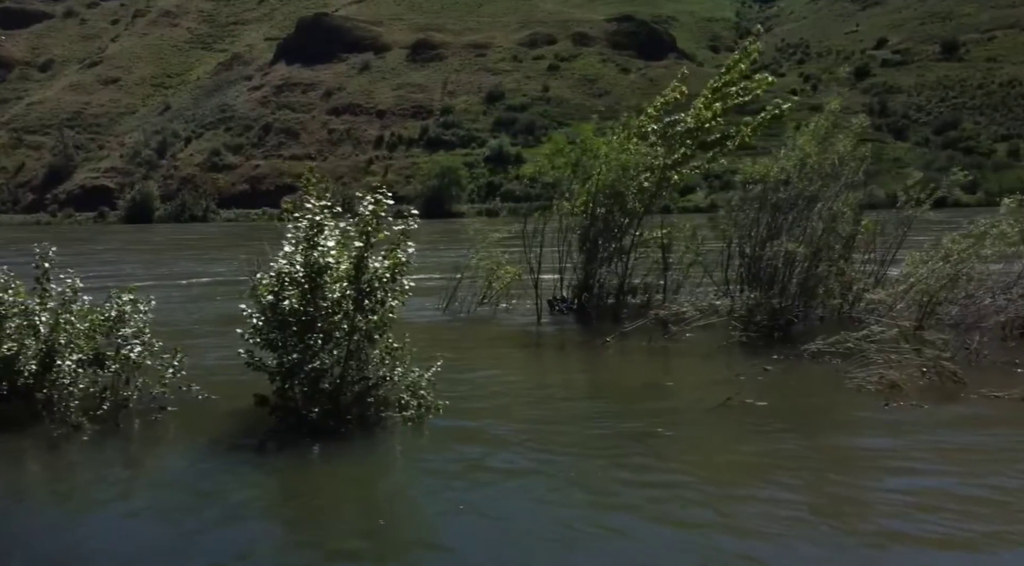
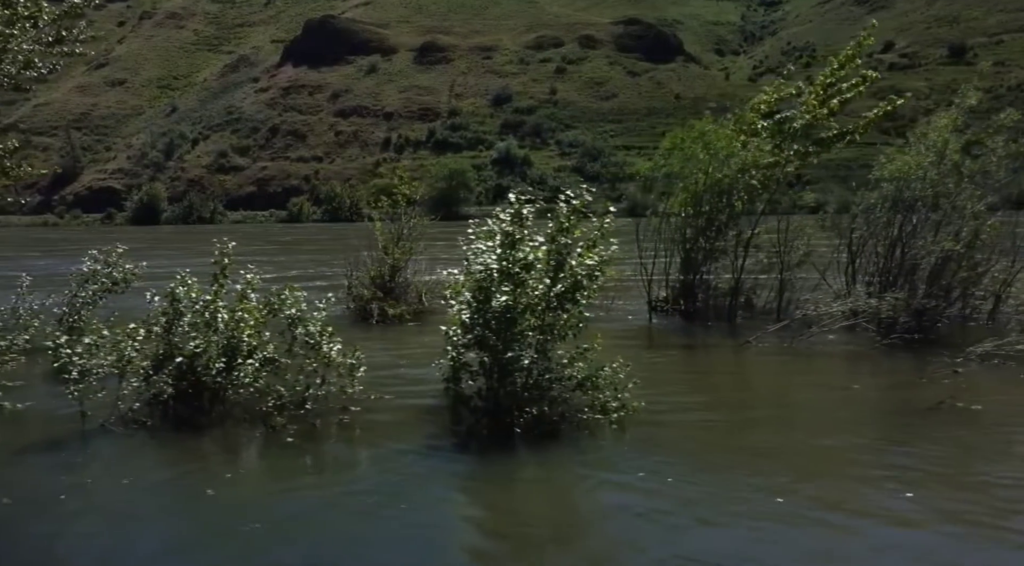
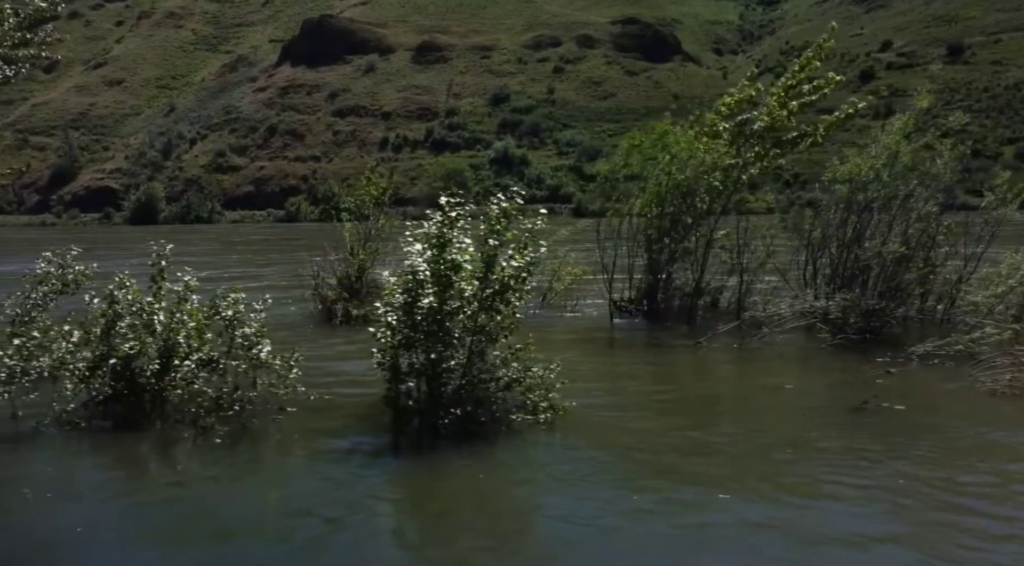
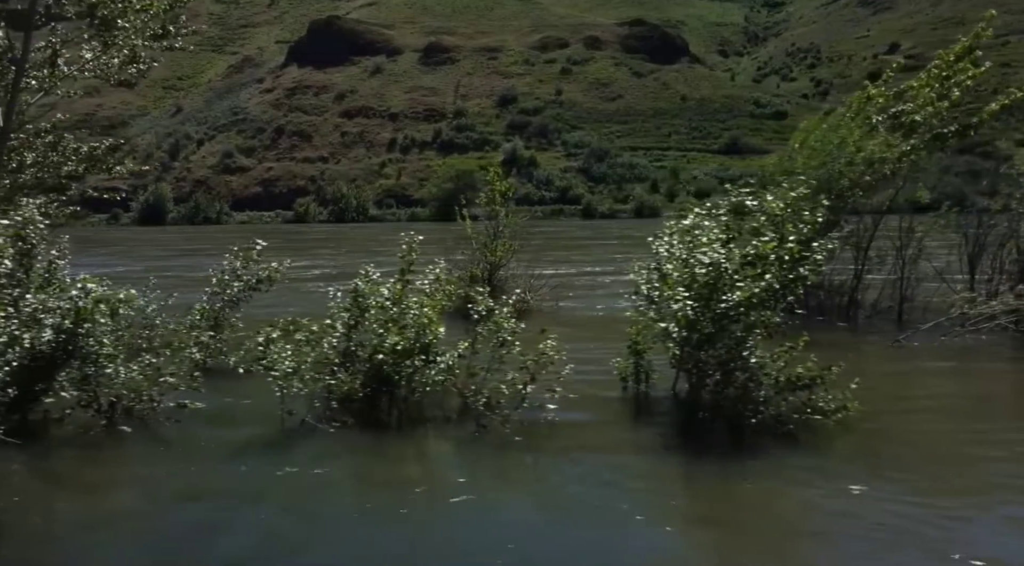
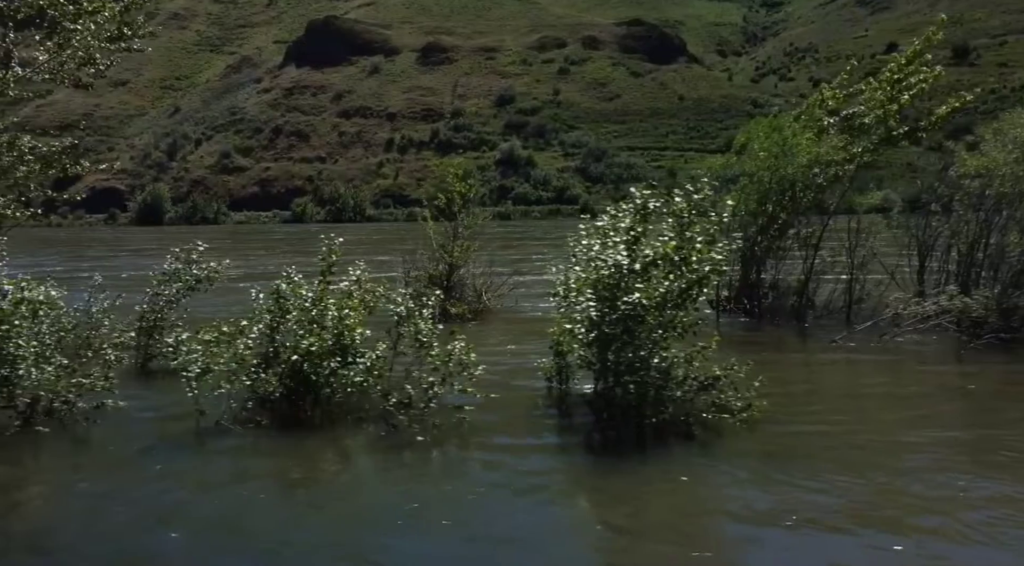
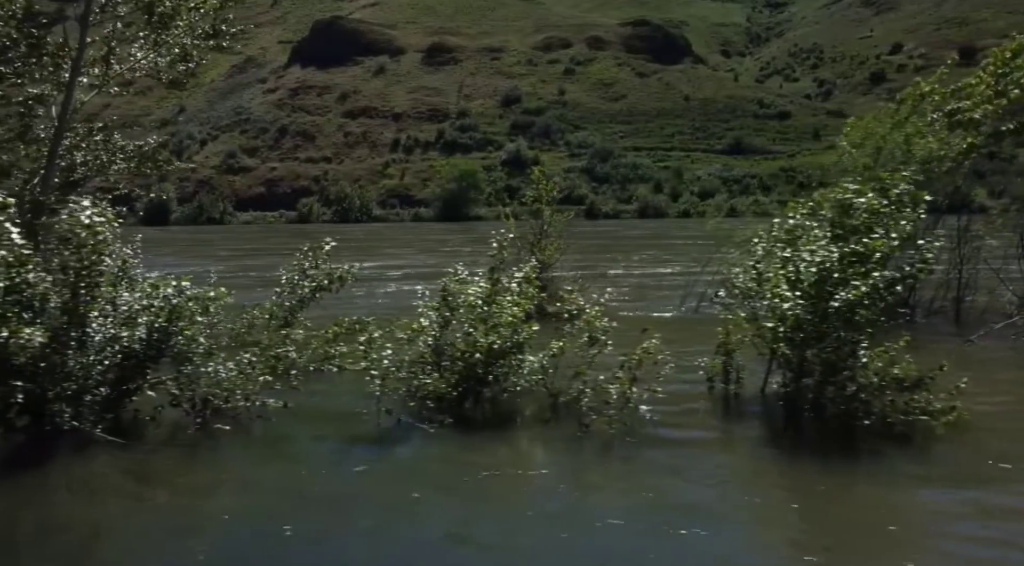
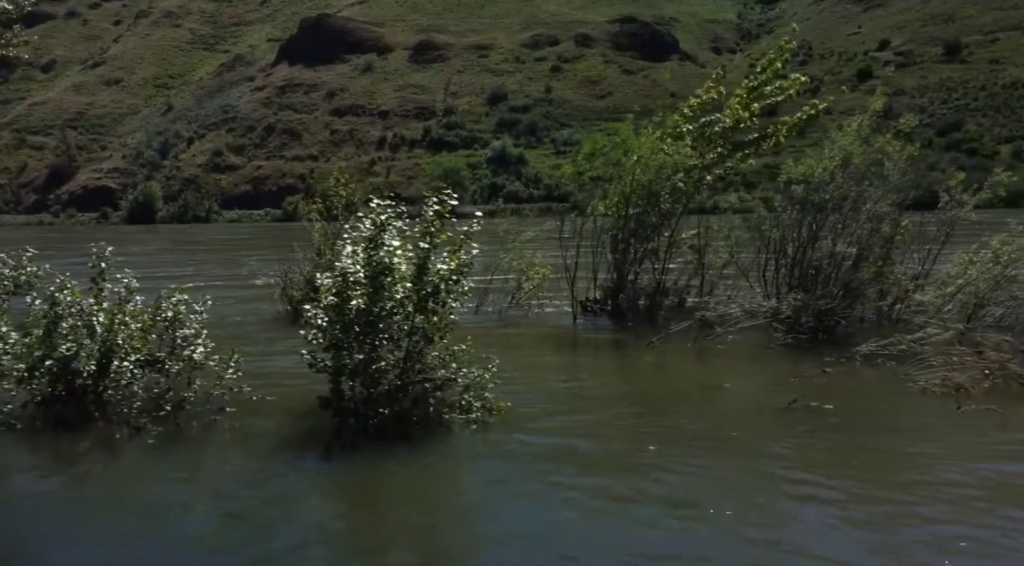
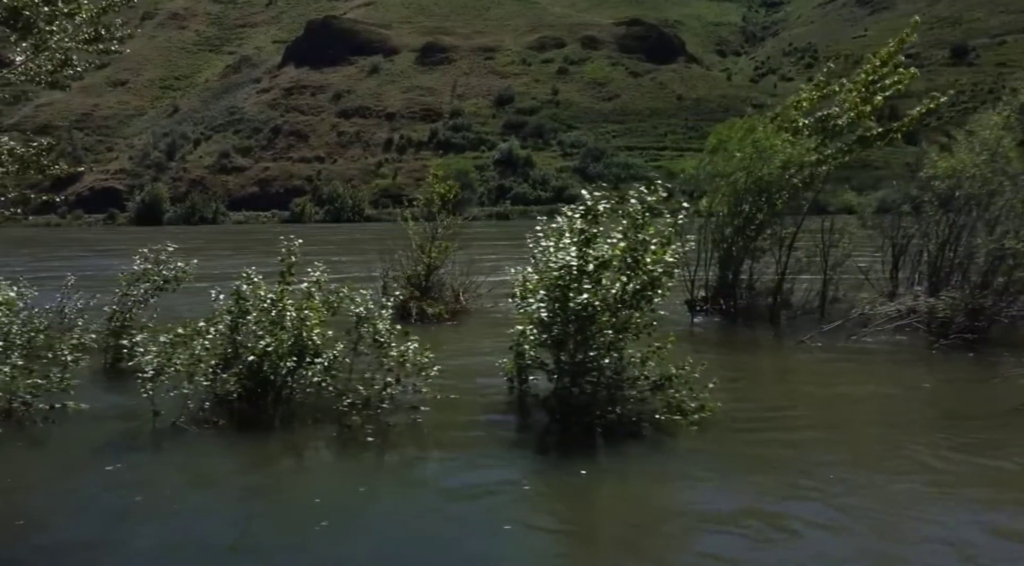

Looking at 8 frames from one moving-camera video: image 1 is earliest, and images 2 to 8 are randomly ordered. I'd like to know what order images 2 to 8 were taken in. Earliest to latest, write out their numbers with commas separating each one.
7, 3, 2, 8, 5, 4, 6
